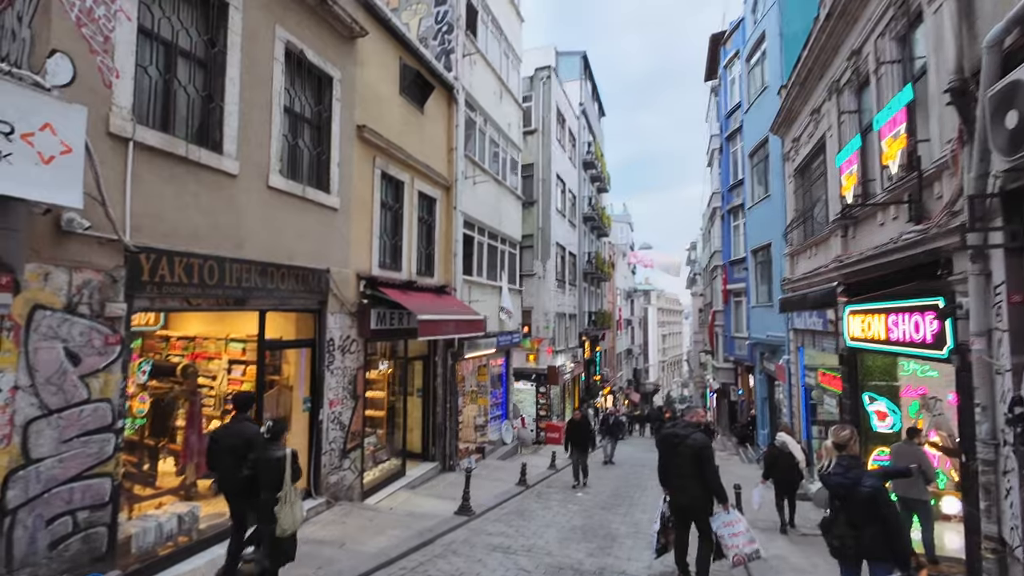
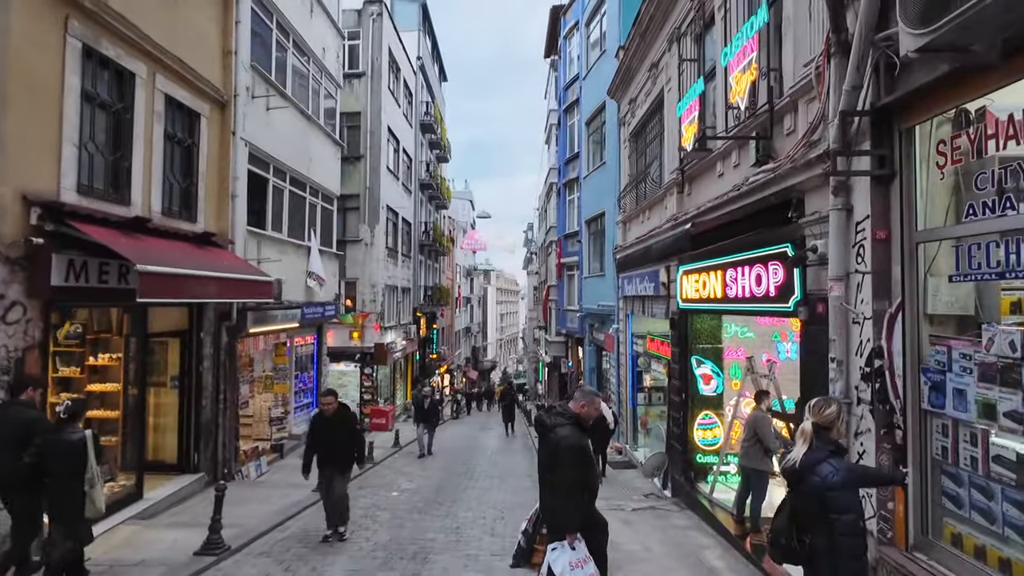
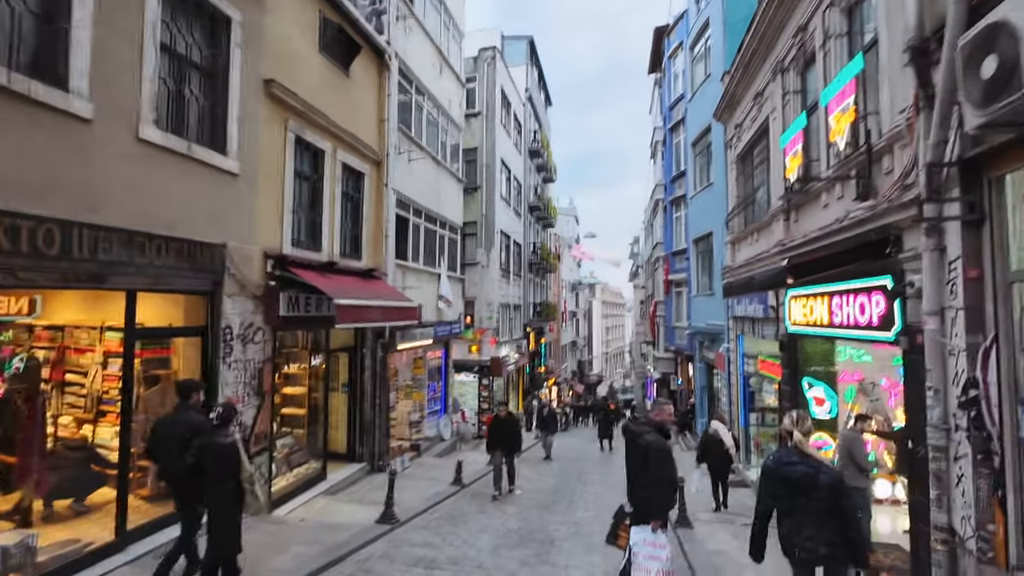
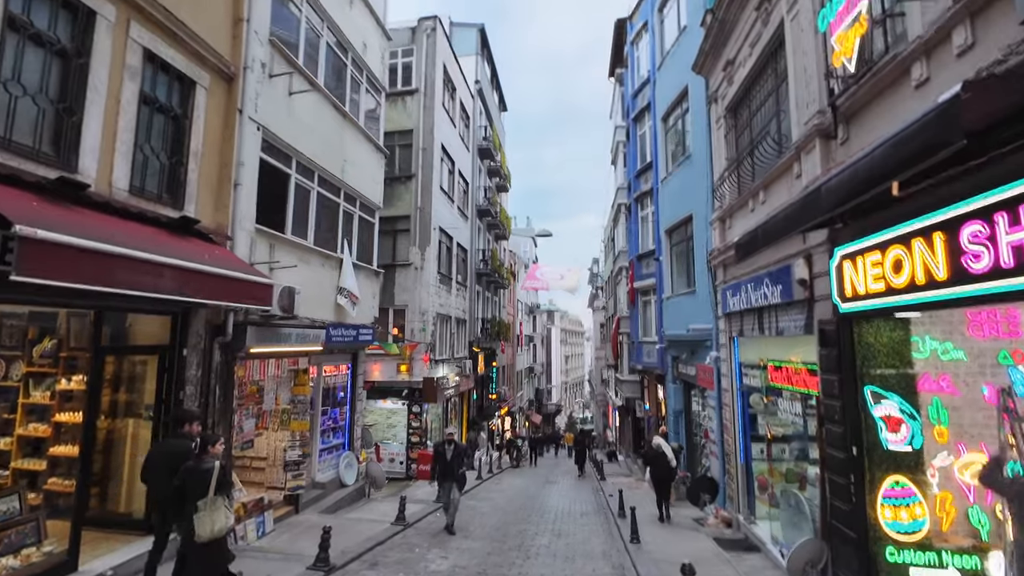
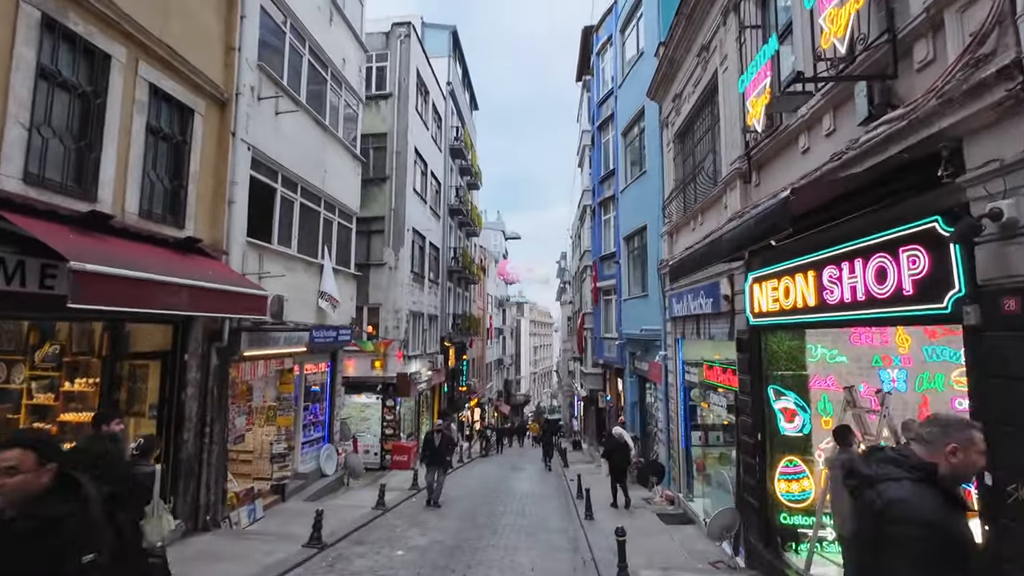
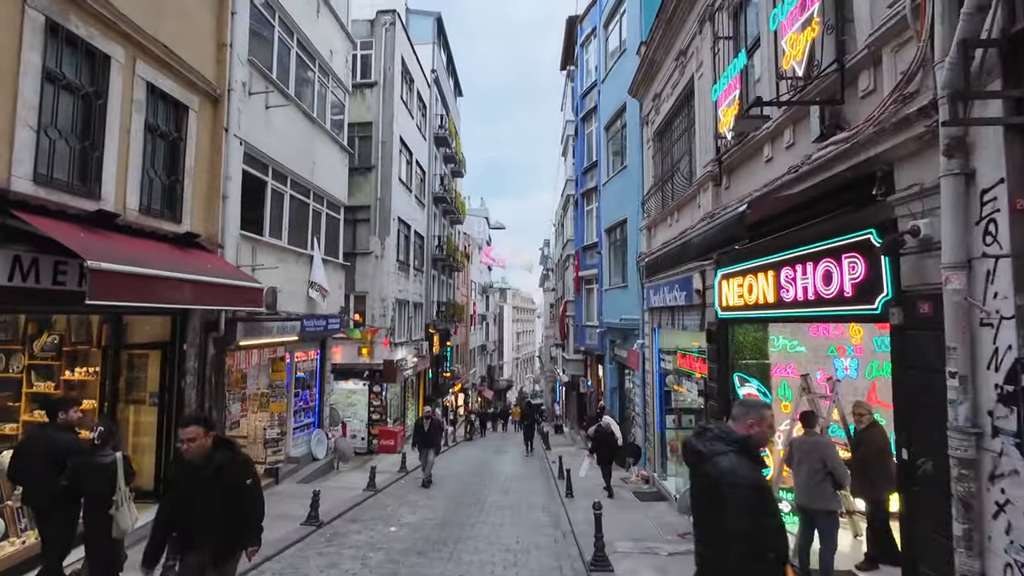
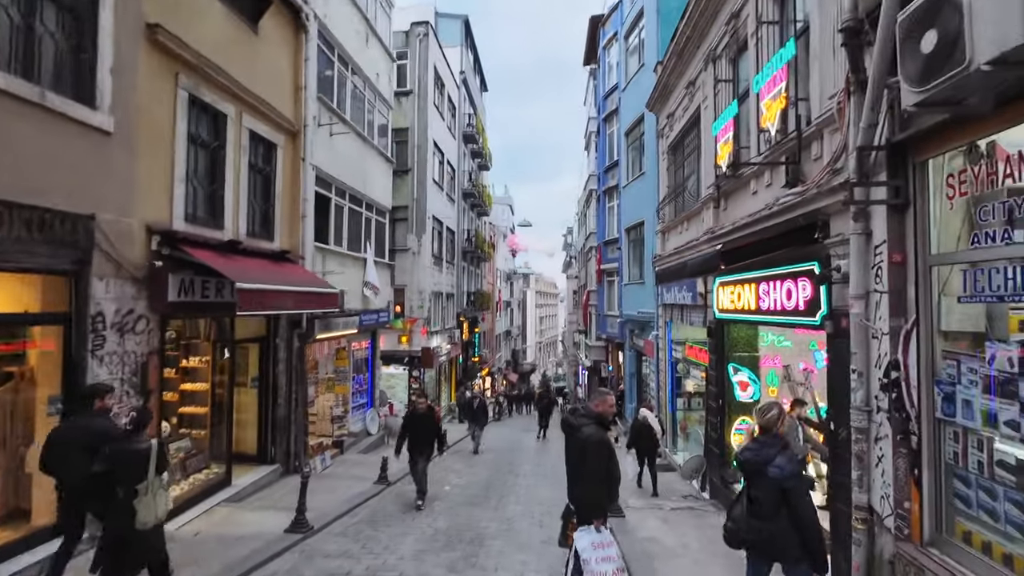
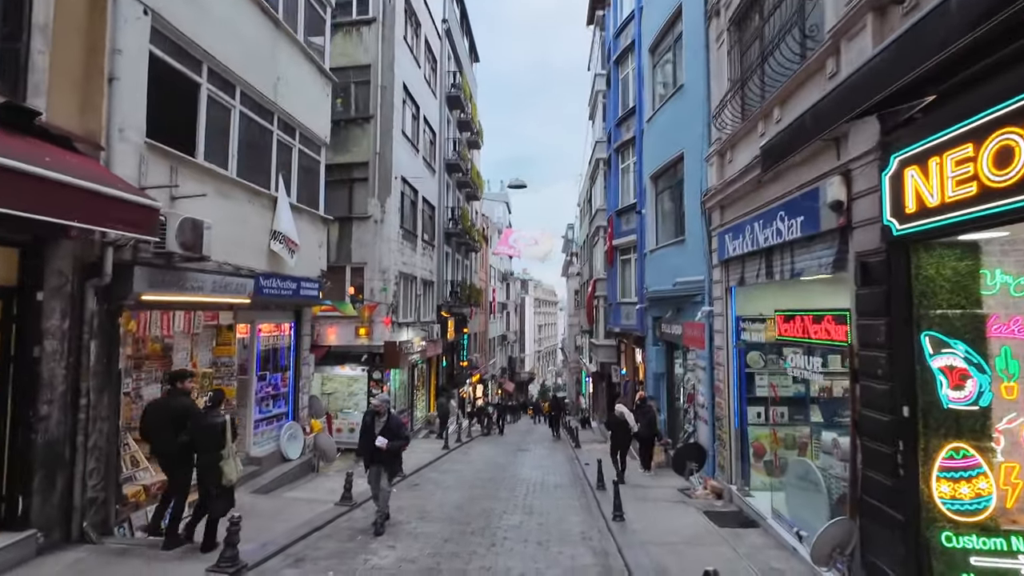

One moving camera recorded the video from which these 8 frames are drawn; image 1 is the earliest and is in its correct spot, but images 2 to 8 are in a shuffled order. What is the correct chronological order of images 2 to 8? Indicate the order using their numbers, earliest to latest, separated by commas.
3, 7, 2, 6, 5, 4, 8
